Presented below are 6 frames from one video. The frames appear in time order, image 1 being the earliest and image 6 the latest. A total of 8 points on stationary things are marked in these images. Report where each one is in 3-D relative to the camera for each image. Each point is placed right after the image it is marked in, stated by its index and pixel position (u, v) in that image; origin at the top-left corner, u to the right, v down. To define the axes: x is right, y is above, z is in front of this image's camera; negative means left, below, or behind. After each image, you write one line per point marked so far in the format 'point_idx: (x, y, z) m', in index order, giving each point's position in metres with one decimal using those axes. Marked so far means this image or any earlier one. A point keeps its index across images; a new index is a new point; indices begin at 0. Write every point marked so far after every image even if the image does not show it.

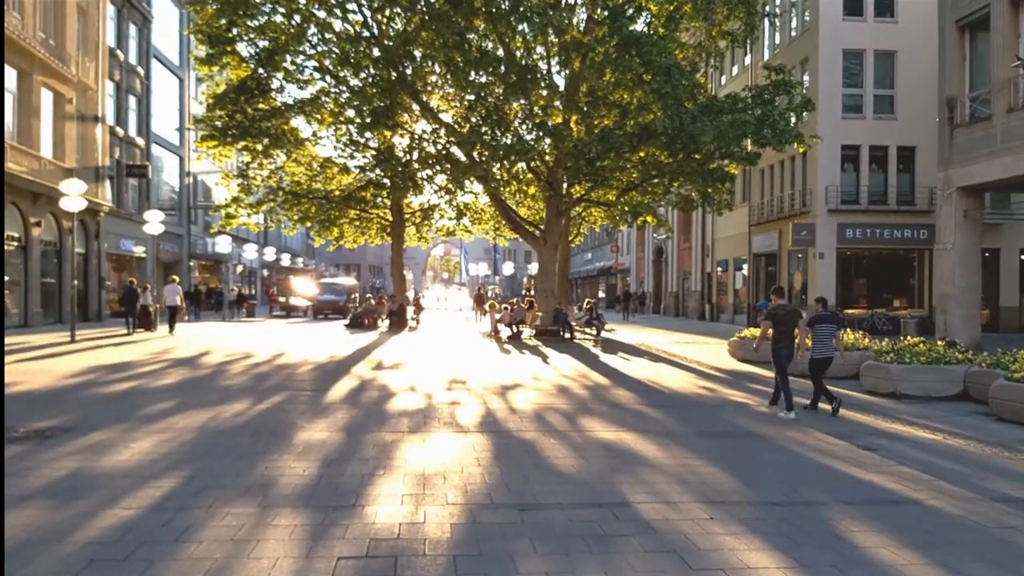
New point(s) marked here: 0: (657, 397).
0: (+2.7, -2.0, +14.5) m
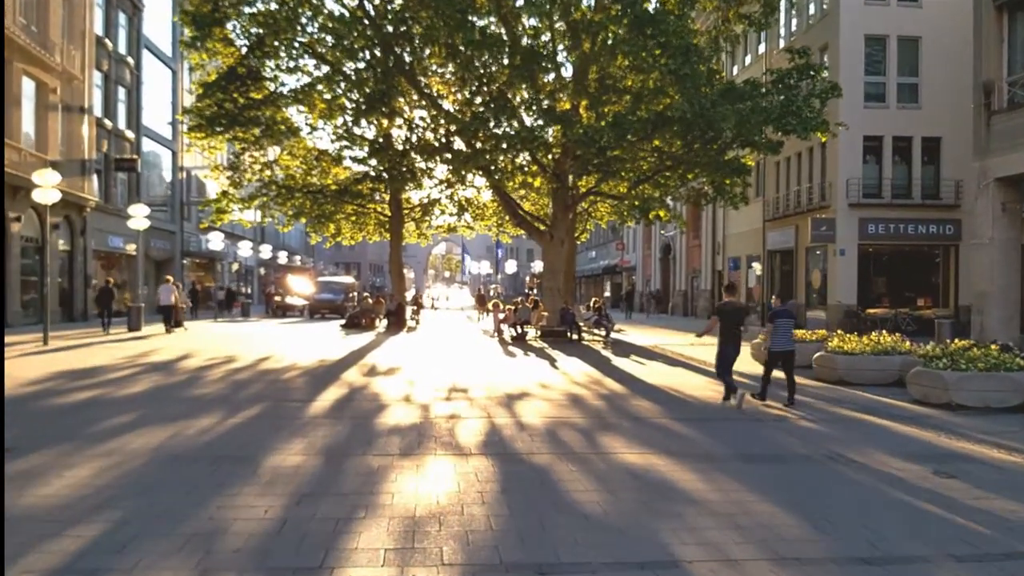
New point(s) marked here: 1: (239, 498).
0: (+2.8, -2.0, +12.8) m
1: (-2.5, -1.9, +7.1) m
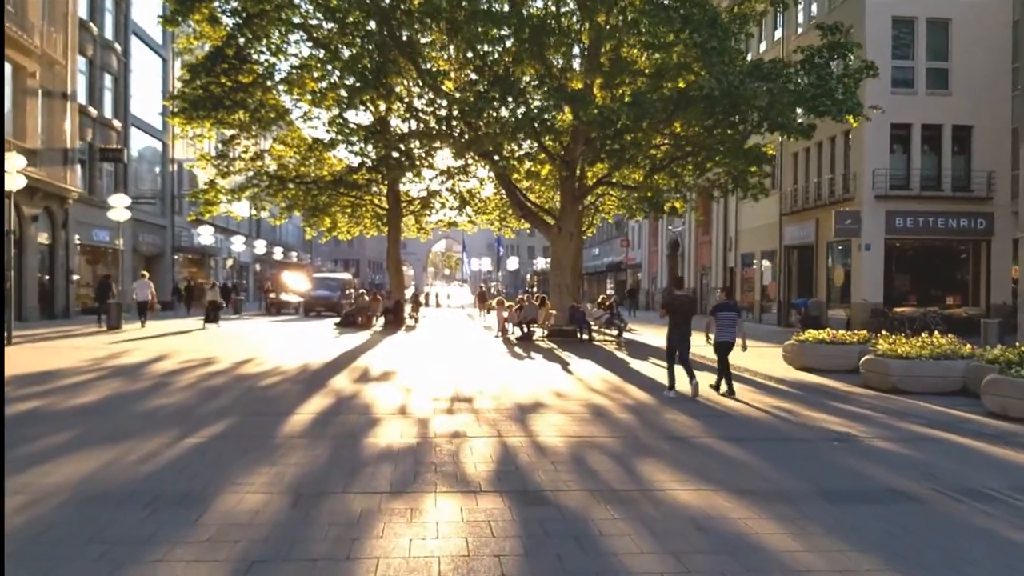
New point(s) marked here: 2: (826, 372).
0: (+3.0, -1.9, +10.9) m
1: (-2.3, -1.8, +5.2) m
2: (+7.1, -1.9, +17.7) m
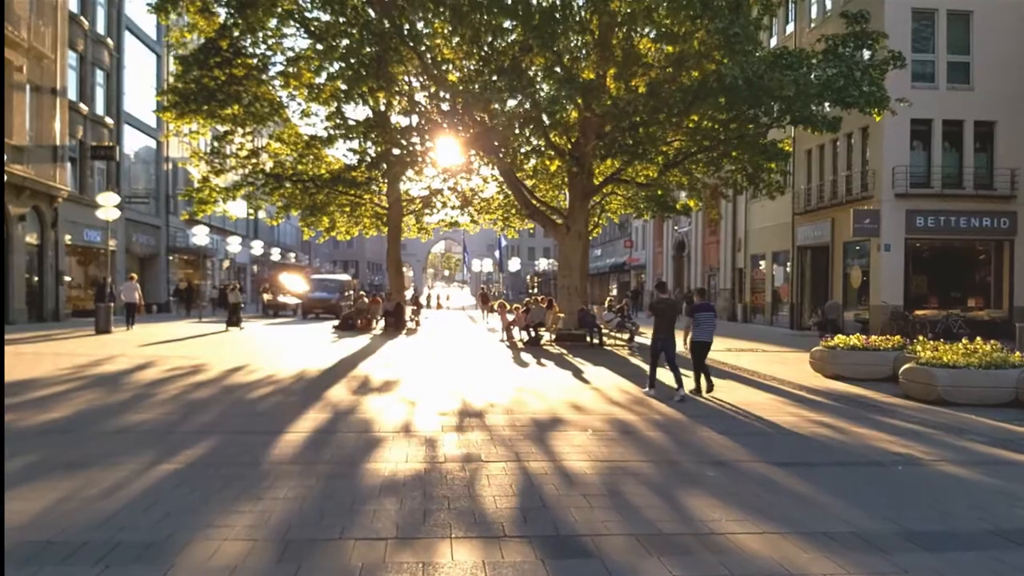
0: (+3.2, -2.0, +9.8) m
1: (-2.1, -1.9, +4.1) m
2: (+7.3, -1.9, +16.5) m
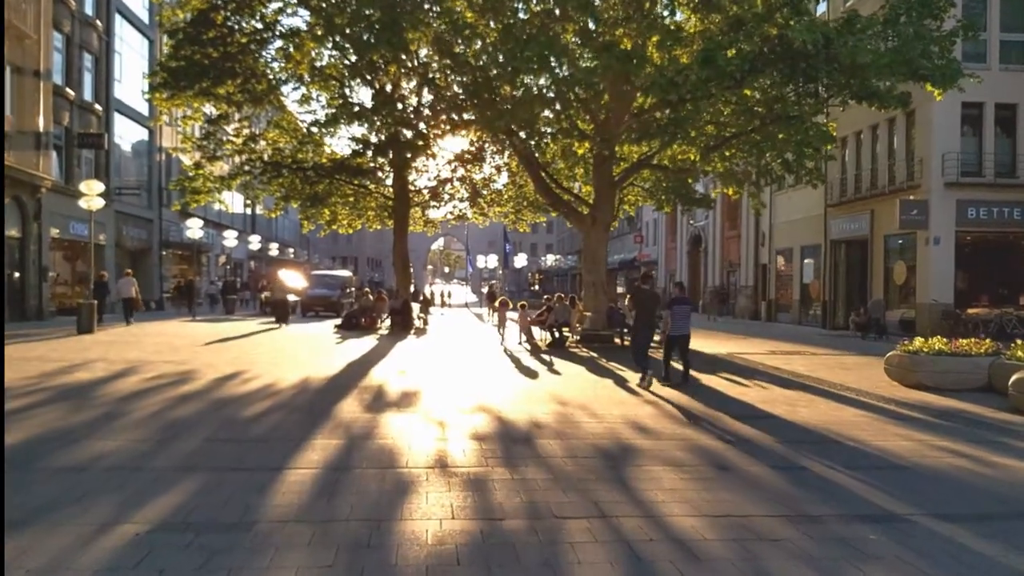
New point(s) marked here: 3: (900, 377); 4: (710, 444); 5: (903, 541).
0: (+3.9, -1.9, +7.6) m
1: (-1.4, -1.8, +1.9) m
2: (+7.9, -1.9, +14.3) m
3: (+7.4, -1.7, +15.1) m
4: (+2.4, -1.9, +9.3) m
5: (+2.9, -1.9, +6.0) m
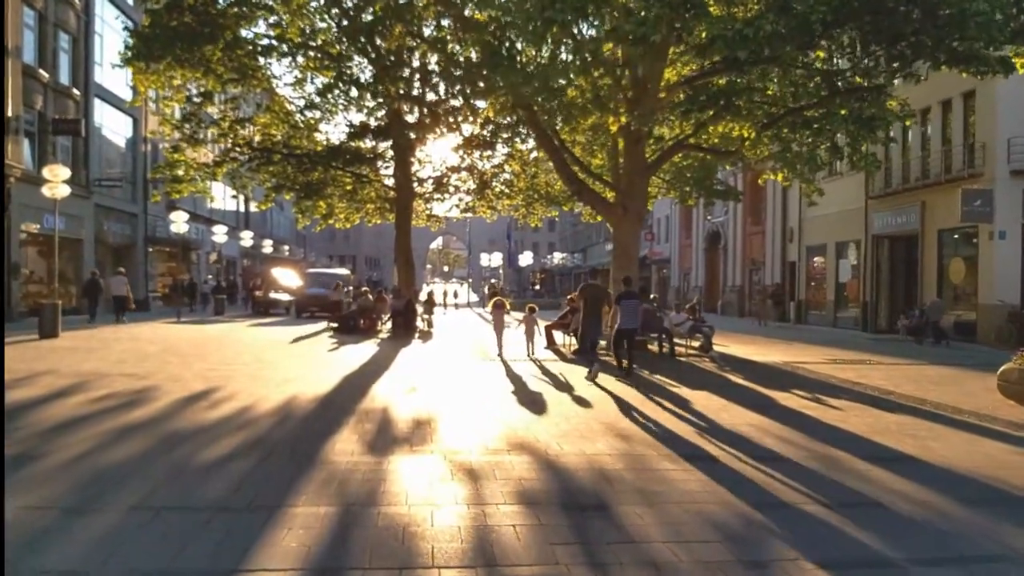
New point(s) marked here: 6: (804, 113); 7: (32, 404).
0: (+4.4, -1.9, +4.8) m
1: (-0.8, -1.8, -0.9) m
2: (+8.5, -1.9, +11.5) m
3: (+8.0, -1.7, +12.3) m
4: (+2.9, -1.8, +6.5) m
5: (+3.5, -1.9, +3.2) m
6: (+6.5, +3.9, +17.7) m
7: (-6.7, -1.6, +10.9) m
